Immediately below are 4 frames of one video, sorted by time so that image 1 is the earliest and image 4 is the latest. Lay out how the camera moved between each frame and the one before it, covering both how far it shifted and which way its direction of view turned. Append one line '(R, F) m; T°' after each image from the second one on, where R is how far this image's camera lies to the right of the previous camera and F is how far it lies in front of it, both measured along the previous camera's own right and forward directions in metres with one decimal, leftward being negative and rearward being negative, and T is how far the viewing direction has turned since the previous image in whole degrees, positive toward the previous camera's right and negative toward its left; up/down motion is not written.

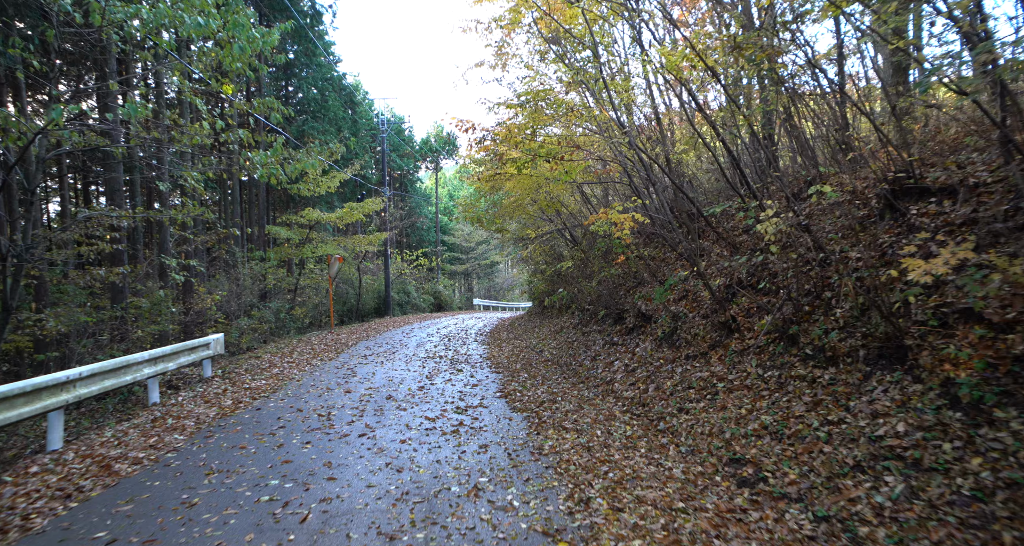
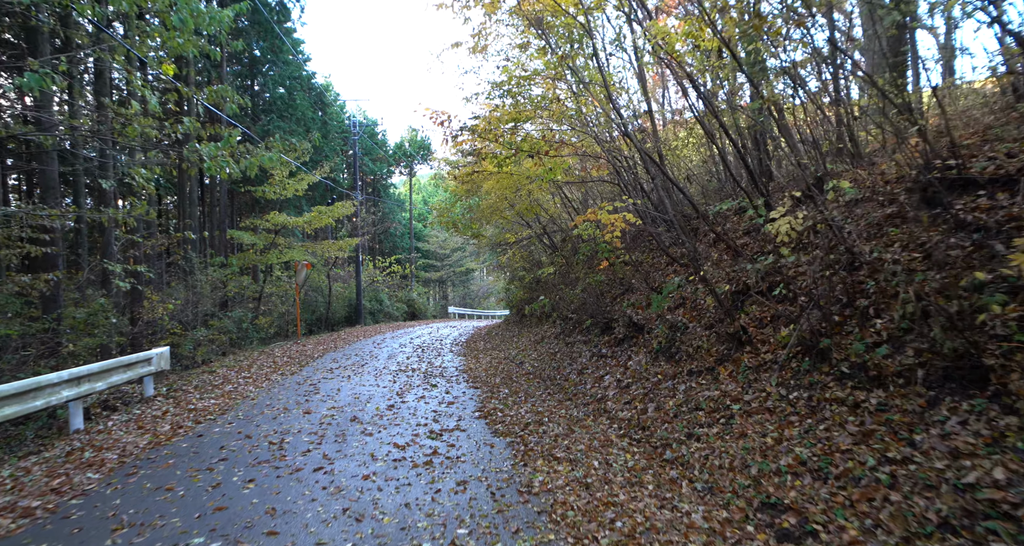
(-0.1, +0.8) m; +3°
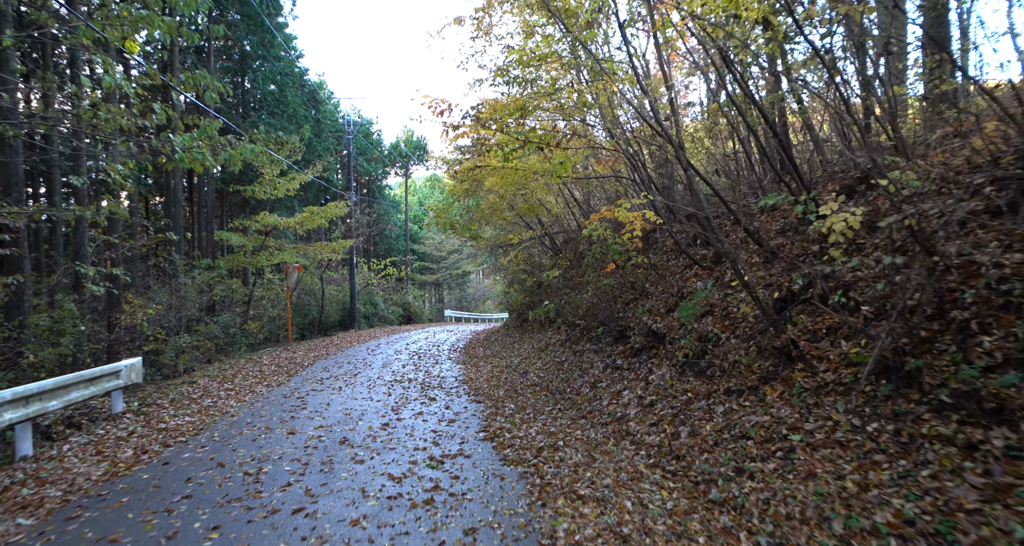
(-0.2, +0.8) m; 0°
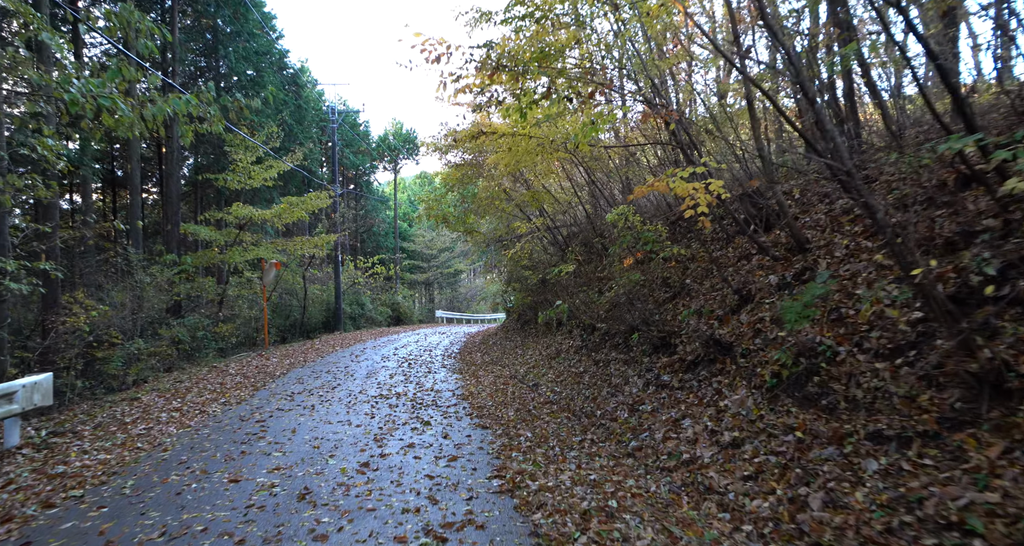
(-0.3, +1.9) m; +1°
